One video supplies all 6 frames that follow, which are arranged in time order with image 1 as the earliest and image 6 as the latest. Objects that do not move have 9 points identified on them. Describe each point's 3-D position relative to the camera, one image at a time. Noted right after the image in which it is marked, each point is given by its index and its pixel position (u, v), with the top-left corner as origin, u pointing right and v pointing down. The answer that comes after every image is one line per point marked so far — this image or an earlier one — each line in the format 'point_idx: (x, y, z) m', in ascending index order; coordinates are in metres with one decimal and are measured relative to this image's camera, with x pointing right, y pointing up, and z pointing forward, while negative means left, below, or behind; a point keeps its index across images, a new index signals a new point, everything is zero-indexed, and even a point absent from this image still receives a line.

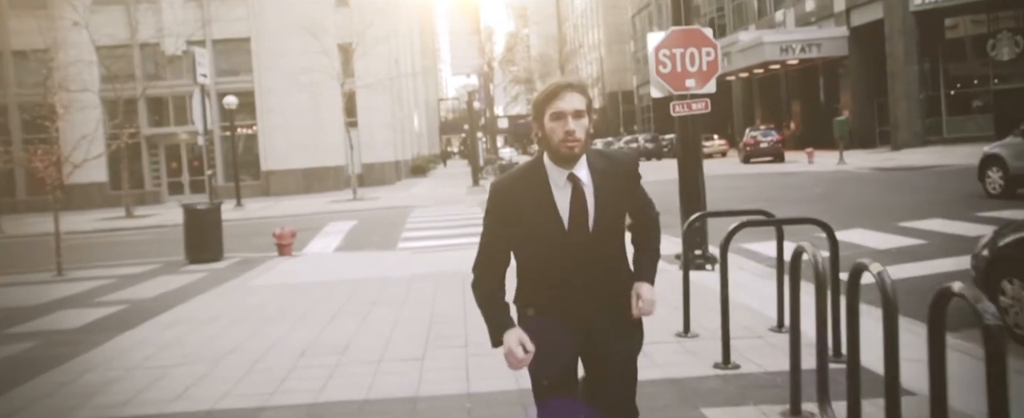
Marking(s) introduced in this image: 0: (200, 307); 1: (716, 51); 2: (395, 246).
0: (-3.7, -1.1, +9.9) m
1: (+2.4, +1.9, +10.1) m
2: (-2.3, -0.7, +16.6) m
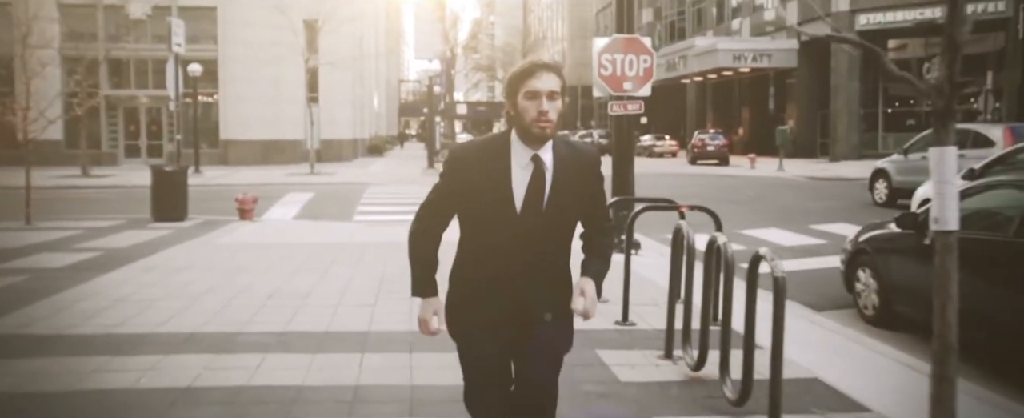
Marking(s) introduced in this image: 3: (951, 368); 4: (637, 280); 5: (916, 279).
0: (-4.4, -0.6, +10.9) m
1: (+1.9, +2.0, +11.4) m
2: (-3.4, -0.2, +17.6) m
3: (+1.6, -0.6, +3.0) m
4: (+1.4, -0.8, +9.2) m
5: (+3.4, -0.6, +7.0) m
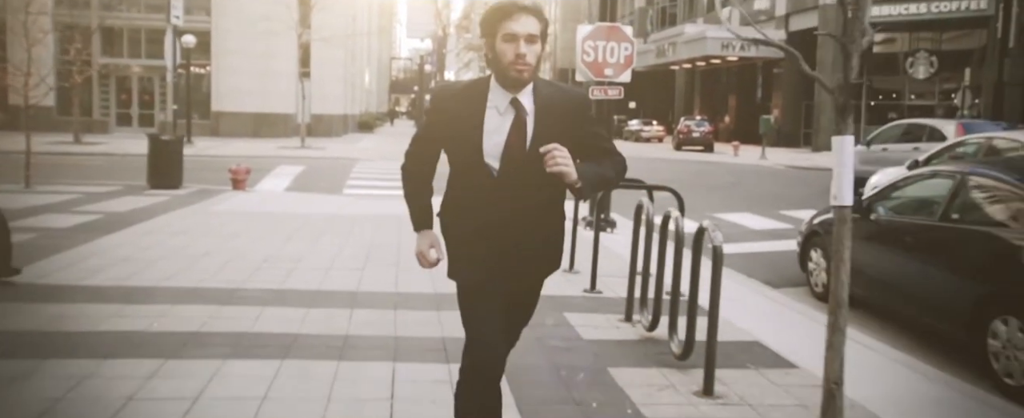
0: (-4.7, -0.2, +11.5) m
1: (+1.7, +2.3, +12.0) m
2: (-3.7, +0.4, +18.2) m
3: (+1.4, -0.5, +3.7) m
4: (+1.1, -0.5, +9.8) m
5: (+3.2, -0.5, +7.7) m
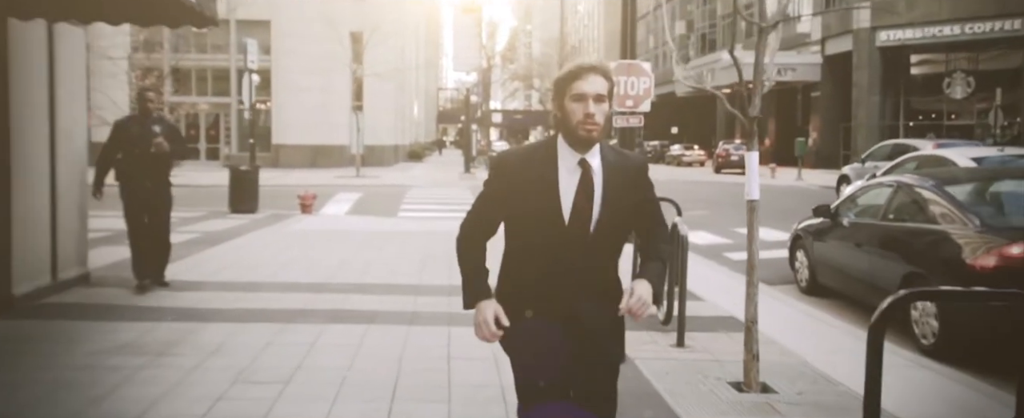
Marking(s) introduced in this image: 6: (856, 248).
0: (-4.1, -0.5, +13.5) m
1: (+2.2, +2.1, +13.7) m
2: (-2.8, -0.1, +20.2) m
3: (+1.6, -0.4, +5.4) m
4: (+1.6, -0.7, +11.5) m
5: (+3.5, -0.5, +9.3) m
6: (+3.6, -0.4, +8.8) m
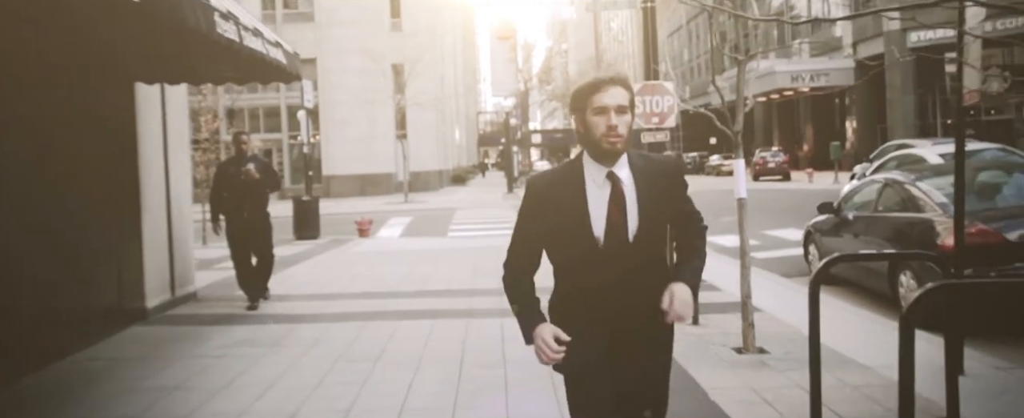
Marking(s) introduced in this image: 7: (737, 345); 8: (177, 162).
0: (-3.4, -0.9, +15.1) m
1: (+2.8, +1.9, +15.0) m
2: (-1.7, -0.7, +21.7) m
3: (+1.9, -0.4, +6.7) m
4: (+2.2, -0.8, +12.8) m
5: (+4.0, -0.5, +10.5) m
6: (+4.0, -0.3, +10.0) m
7: (+1.8, -1.1, +6.9) m
8: (-3.8, +0.5, +9.7) m
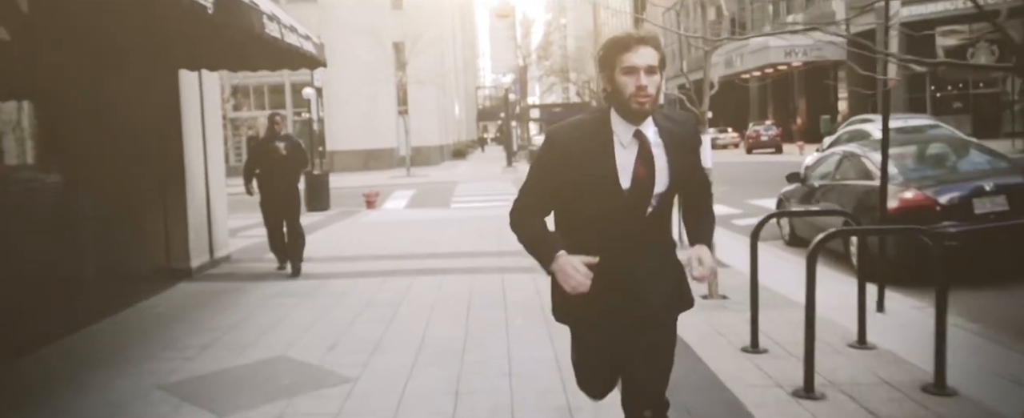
0: (-3.4, -0.4, +16.2) m
1: (+2.8, +2.5, +16.1) m
2: (-1.7, +0.1, +22.8) m
3: (+1.8, -0.1, +7.8) m
4: (+2.2, -0.3, +14.0) m
5: (+4.0, -0.1, +11.6) m
6: (+4.0, +0.1, +11.1) m
7: (+1.8, -0.8, +8.1) m
8: (-3.8, +0.9, +10.9) m
